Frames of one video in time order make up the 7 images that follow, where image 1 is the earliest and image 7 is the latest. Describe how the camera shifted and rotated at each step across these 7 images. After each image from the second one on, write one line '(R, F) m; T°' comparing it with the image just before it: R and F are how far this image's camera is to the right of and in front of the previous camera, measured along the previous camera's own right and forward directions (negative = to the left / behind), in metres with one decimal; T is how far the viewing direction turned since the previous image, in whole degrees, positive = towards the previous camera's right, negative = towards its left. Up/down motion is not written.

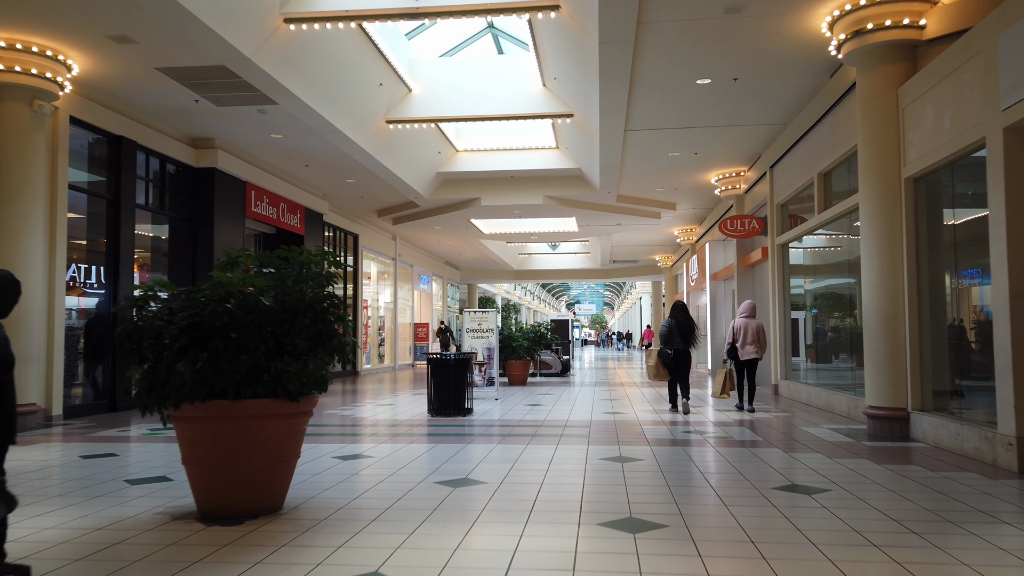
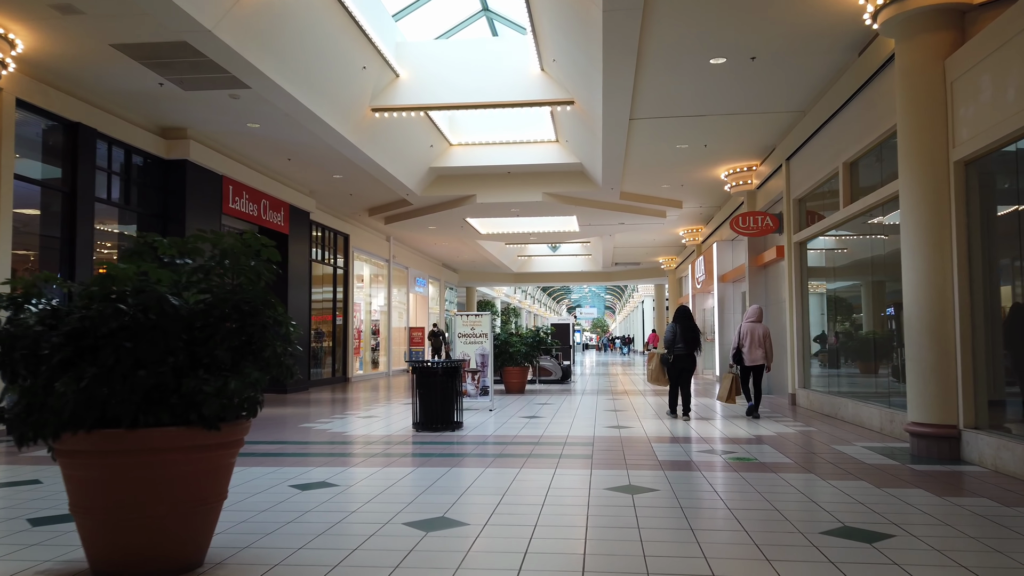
(+0.1, +0.9) m; 0°
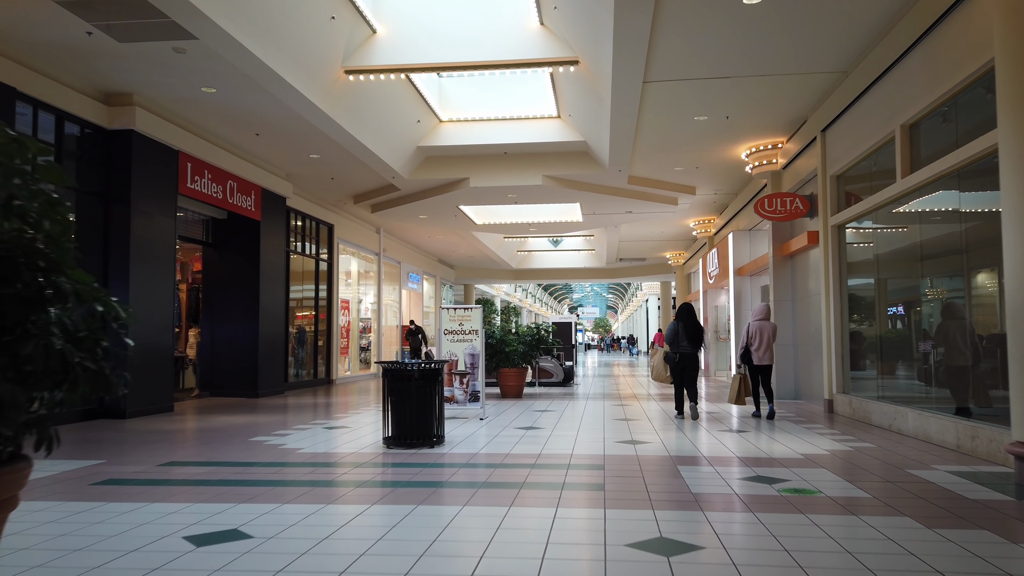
(+0.1, +1.4) m; 0°
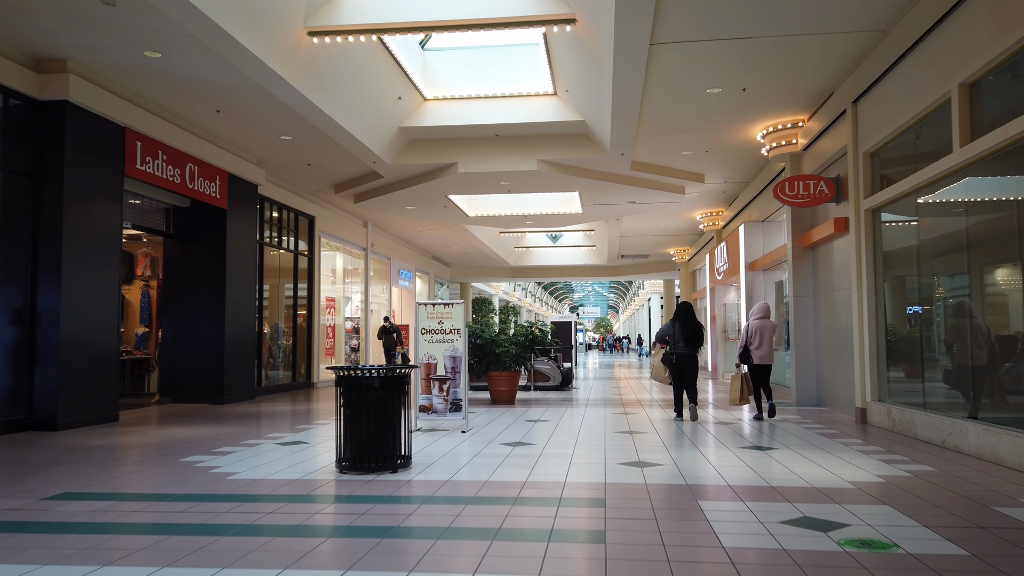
(+0.1, +1.1) m; 0°
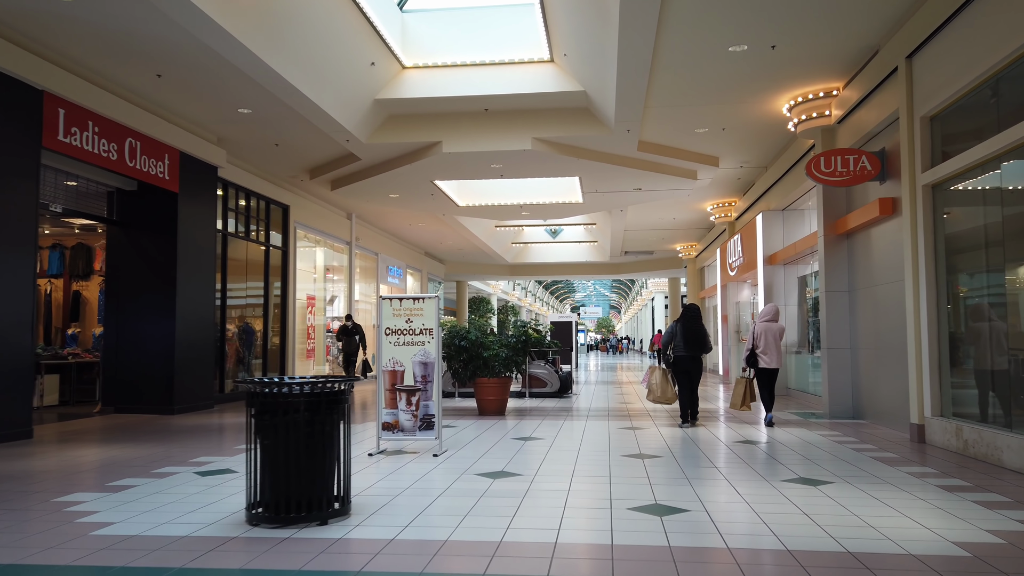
(+0.1, +1.4) m; 0°
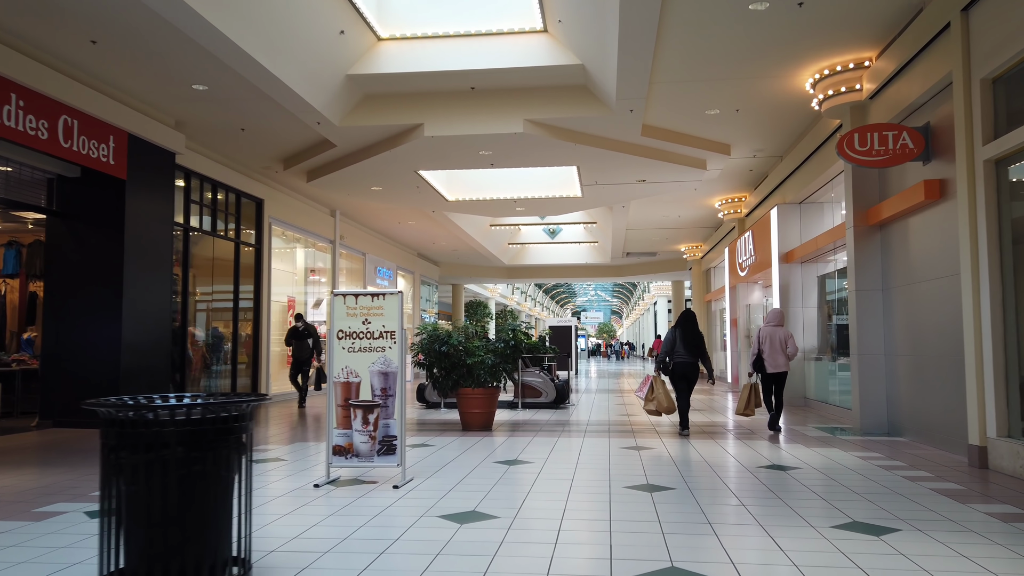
(+0.1, +1.1) m; 0°
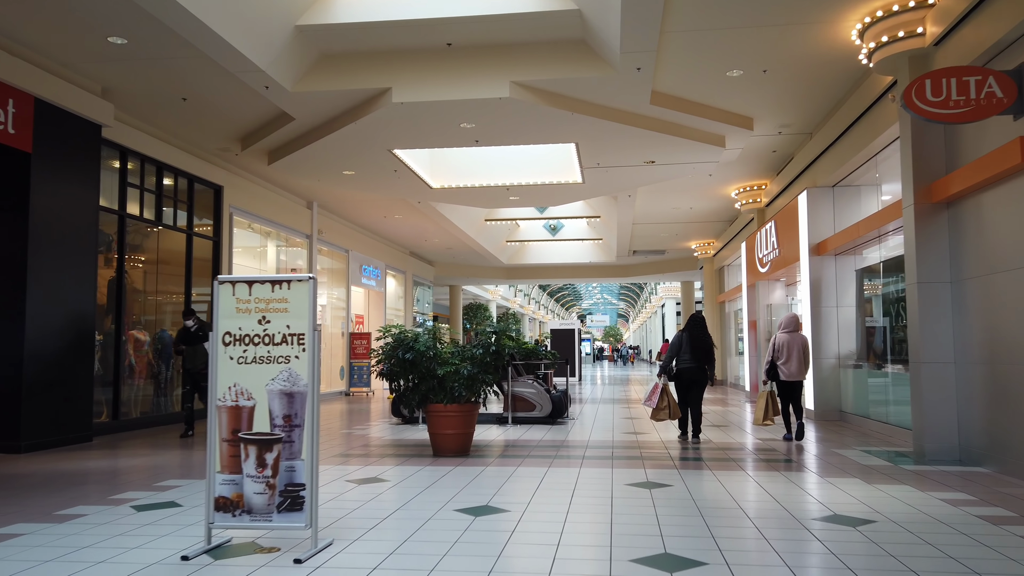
(+0.2, +1.5) m; 0°
